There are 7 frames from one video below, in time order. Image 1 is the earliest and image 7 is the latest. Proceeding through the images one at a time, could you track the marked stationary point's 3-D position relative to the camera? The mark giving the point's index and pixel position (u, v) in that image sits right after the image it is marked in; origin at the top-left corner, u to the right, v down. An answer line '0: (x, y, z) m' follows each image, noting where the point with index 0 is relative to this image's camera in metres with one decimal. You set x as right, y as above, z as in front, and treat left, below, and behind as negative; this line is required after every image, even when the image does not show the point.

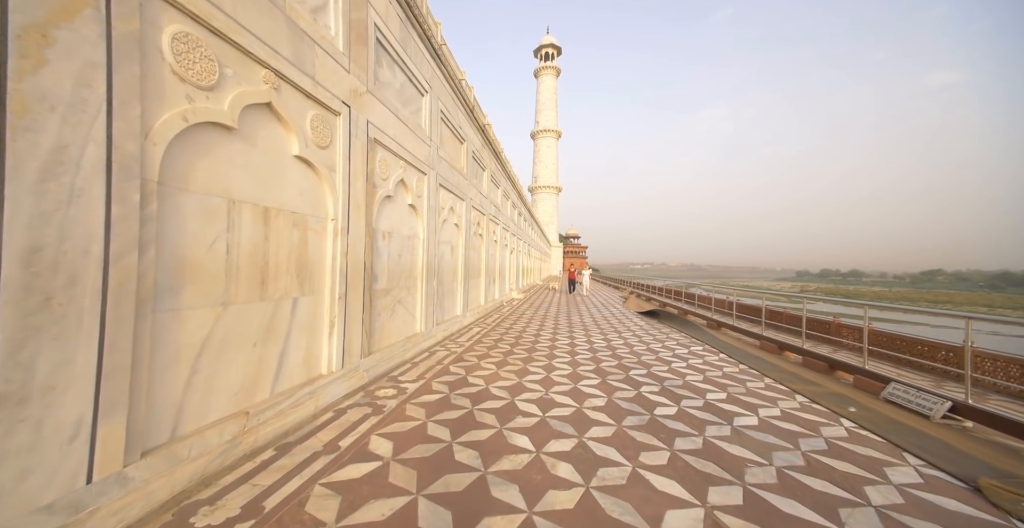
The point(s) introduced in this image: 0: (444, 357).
0: (-0.9, -1.3, +4.6) m
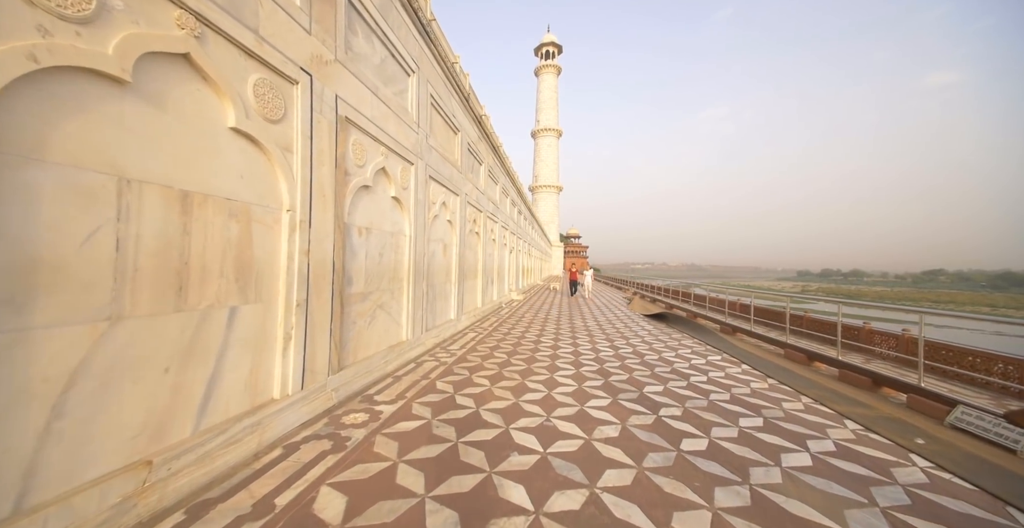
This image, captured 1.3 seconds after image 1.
0: (-1.0, -1.3, +4.1) m
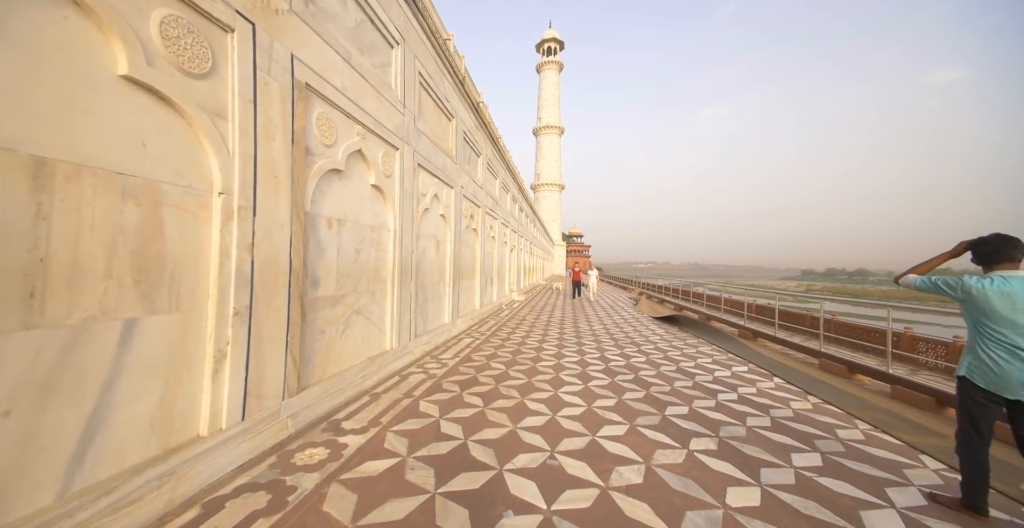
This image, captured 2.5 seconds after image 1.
0: (-1.0, -1.3, +3.5) m
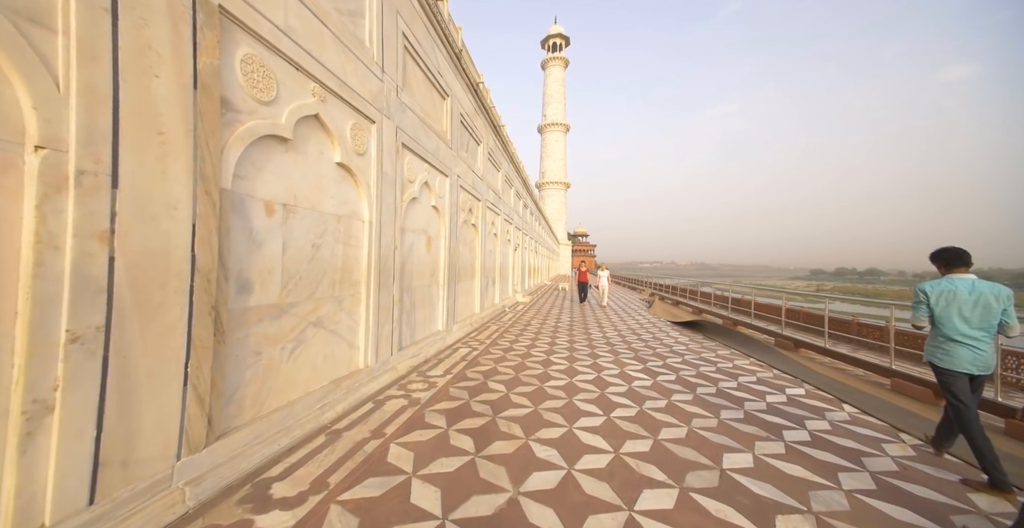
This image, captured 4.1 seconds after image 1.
0: (-1.0, -1.3, +2.8) m
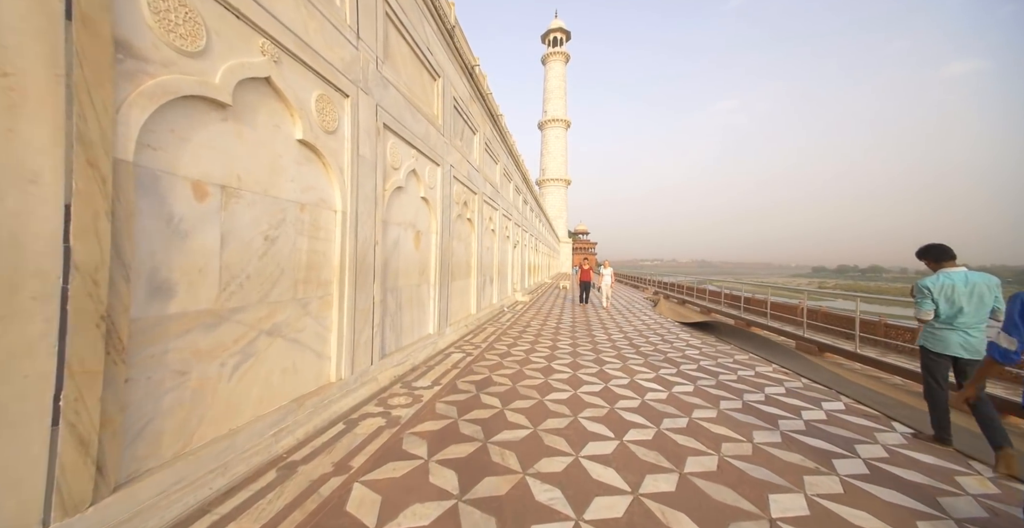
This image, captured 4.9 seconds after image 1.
0: (-1.0, -1.2, +2.4) m
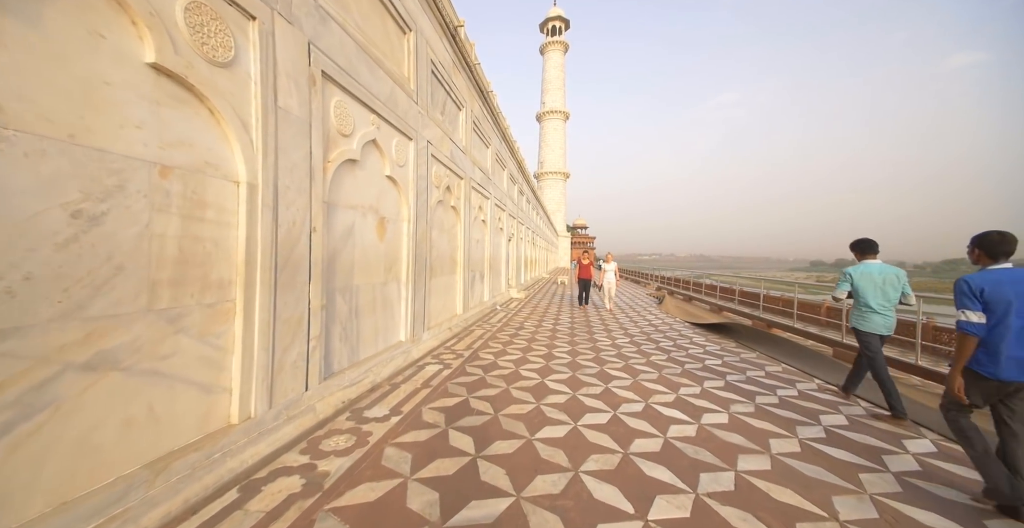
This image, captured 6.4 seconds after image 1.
0: (-1.2, -1.2, +1.6) m
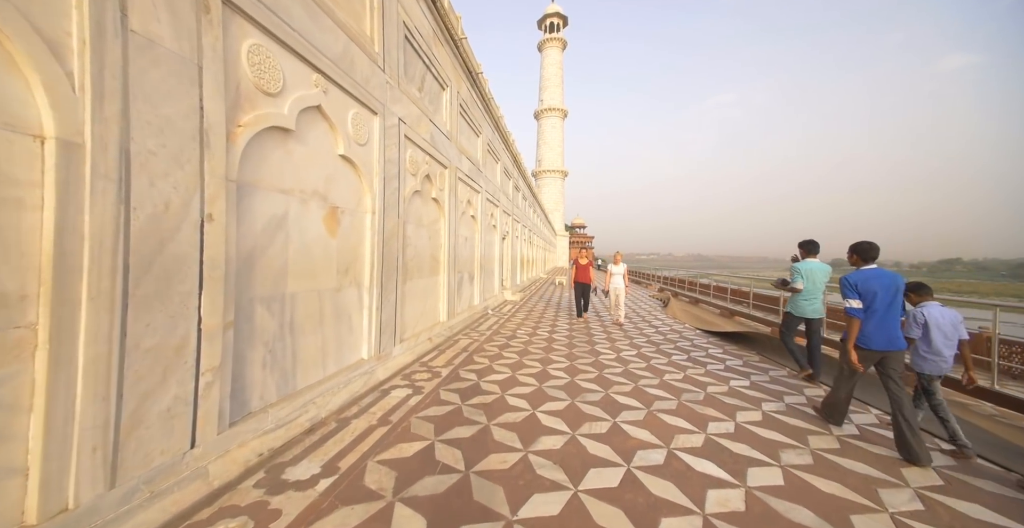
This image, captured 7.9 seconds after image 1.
0: (-1.3, -1.2, +0.9) m
